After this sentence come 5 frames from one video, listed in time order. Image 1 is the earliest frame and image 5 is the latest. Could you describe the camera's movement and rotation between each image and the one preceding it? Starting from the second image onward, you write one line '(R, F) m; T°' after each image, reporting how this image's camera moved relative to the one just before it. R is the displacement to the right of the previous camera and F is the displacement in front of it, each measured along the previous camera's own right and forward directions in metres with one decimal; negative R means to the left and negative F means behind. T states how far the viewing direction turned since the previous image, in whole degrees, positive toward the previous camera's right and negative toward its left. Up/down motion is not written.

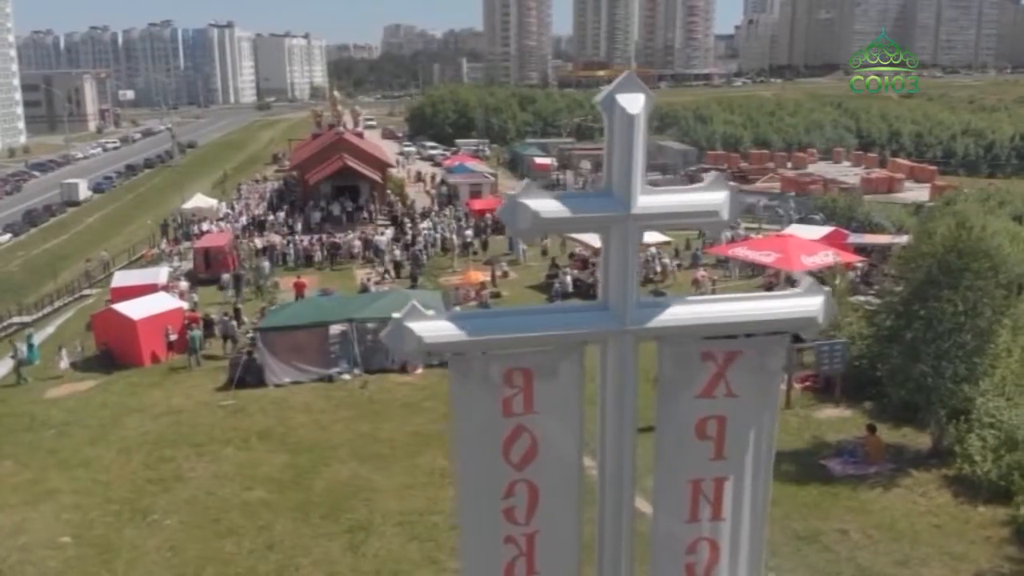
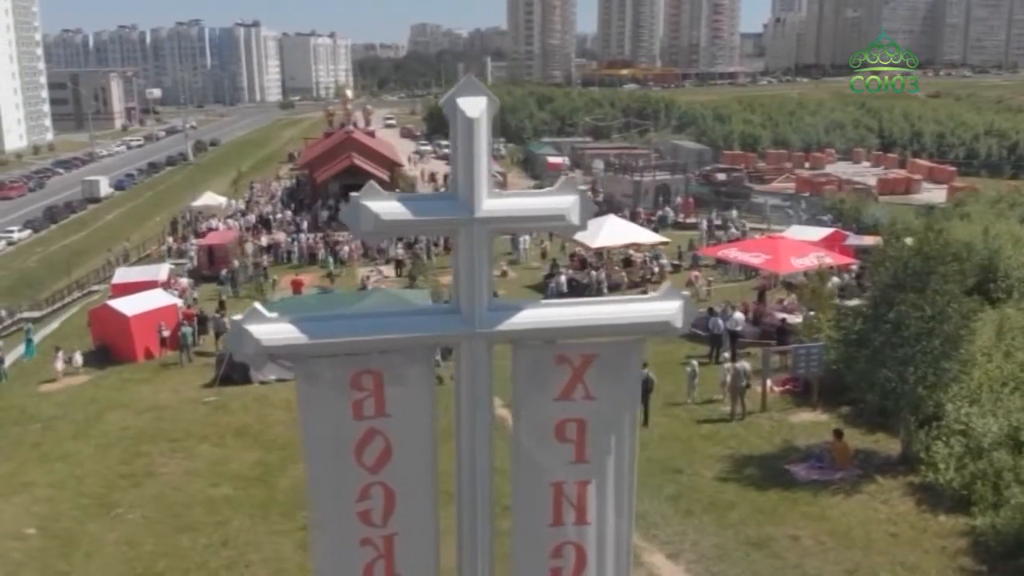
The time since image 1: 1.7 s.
(+1.2, 0.0) m; -2°
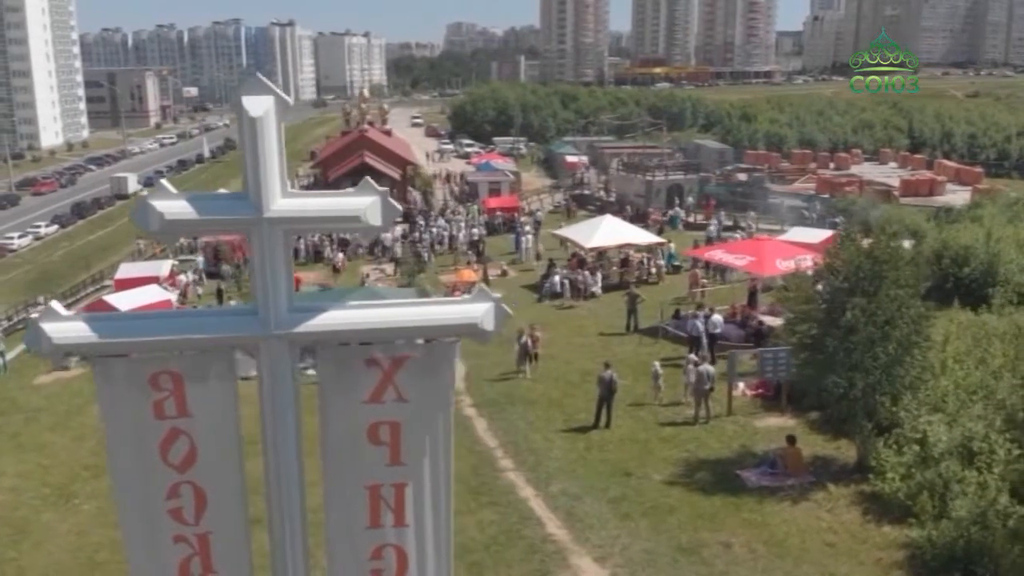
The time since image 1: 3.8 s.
(+1.6, +0.1) m; -3°
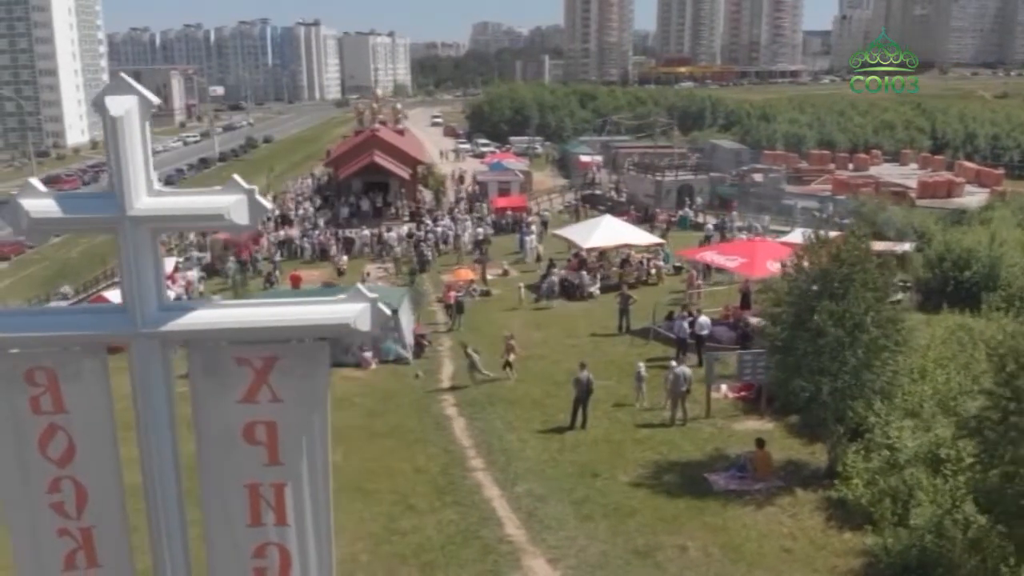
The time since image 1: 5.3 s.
(+1.1, 0.0) m; -2°
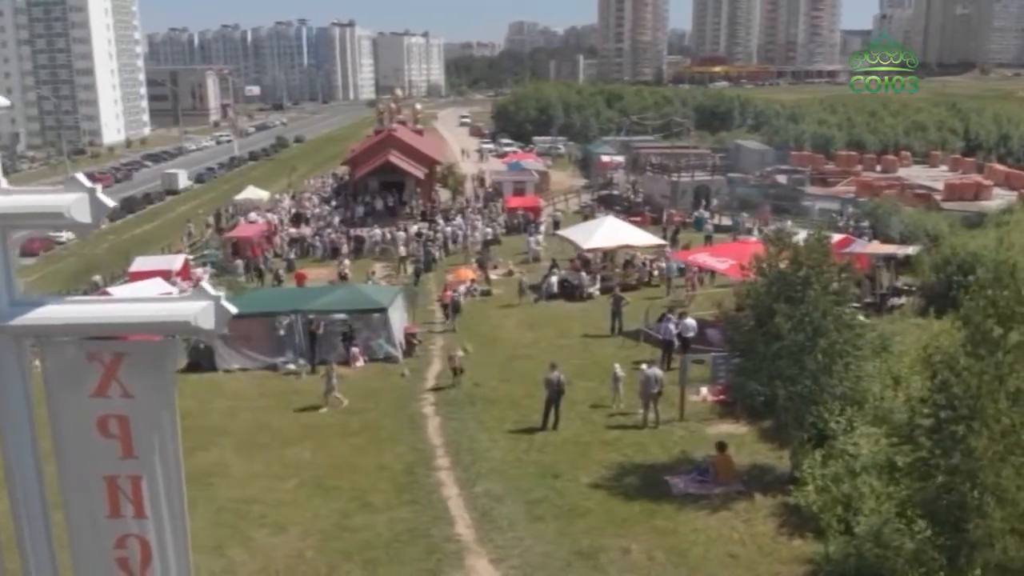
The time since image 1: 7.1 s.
(+1.4, 0.0) m; -3°
